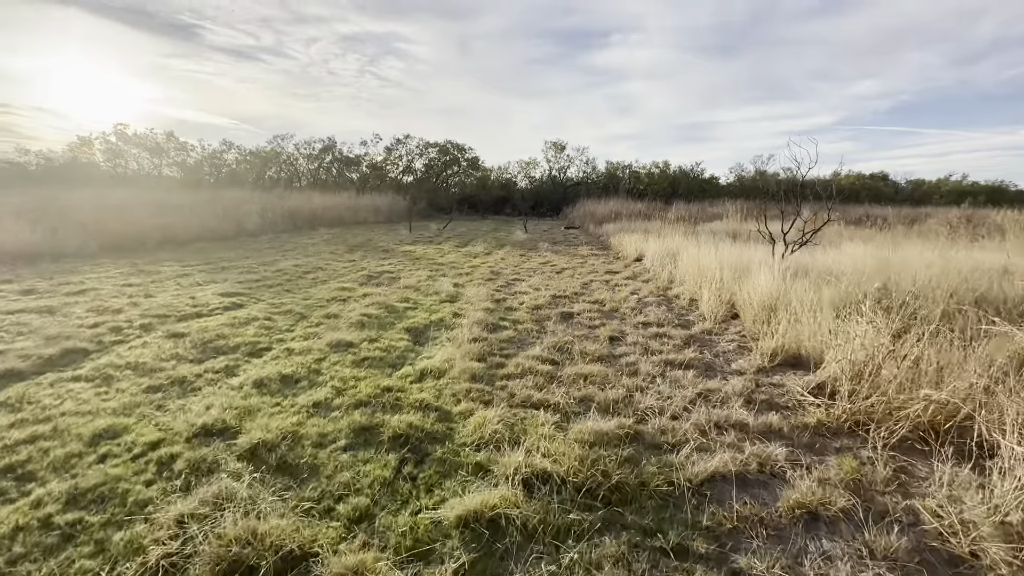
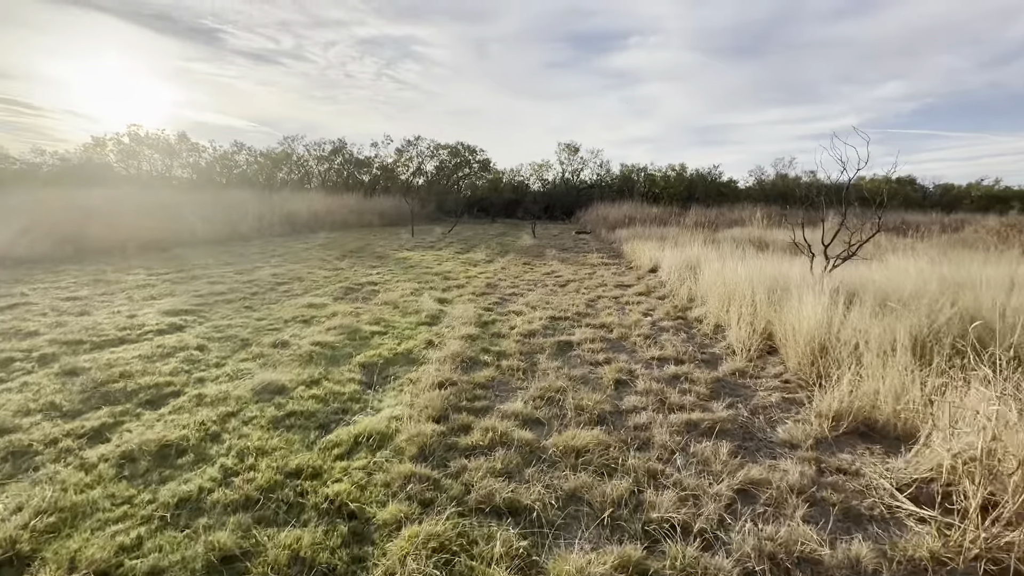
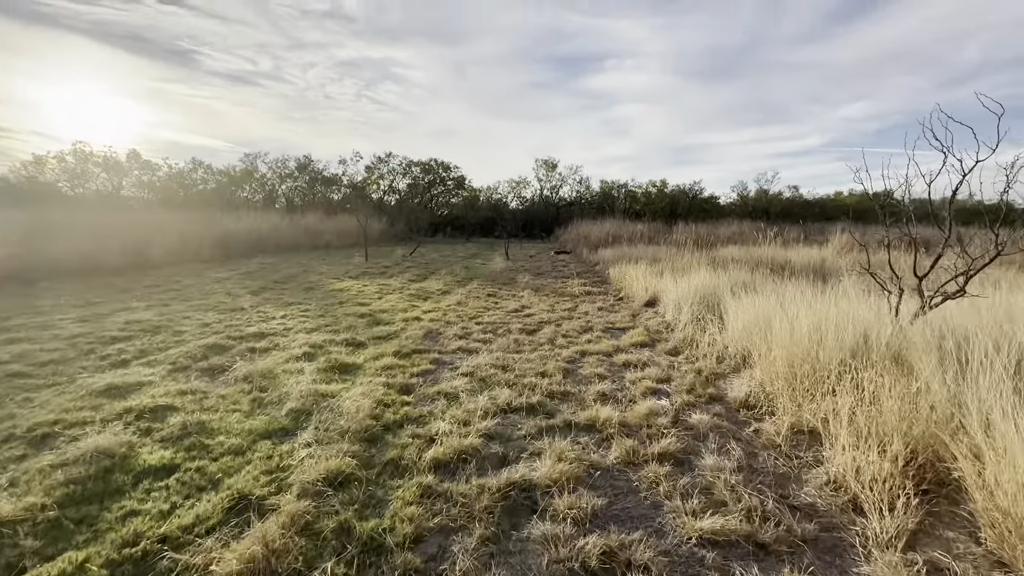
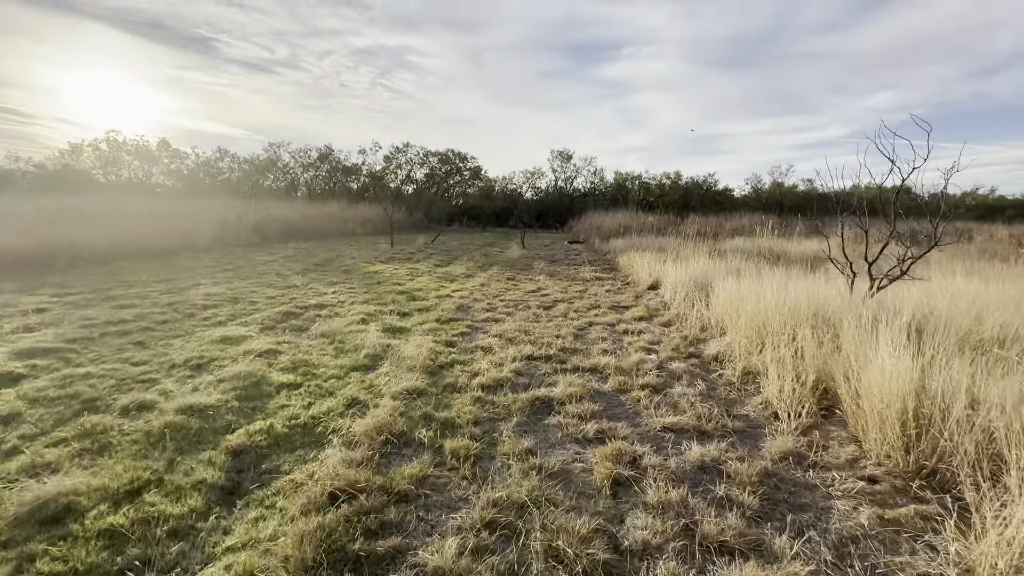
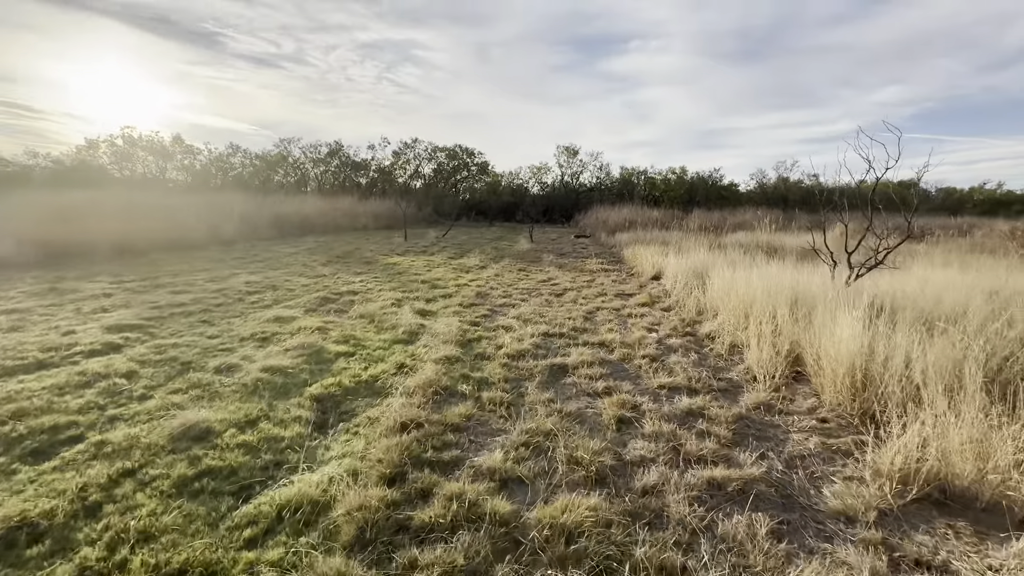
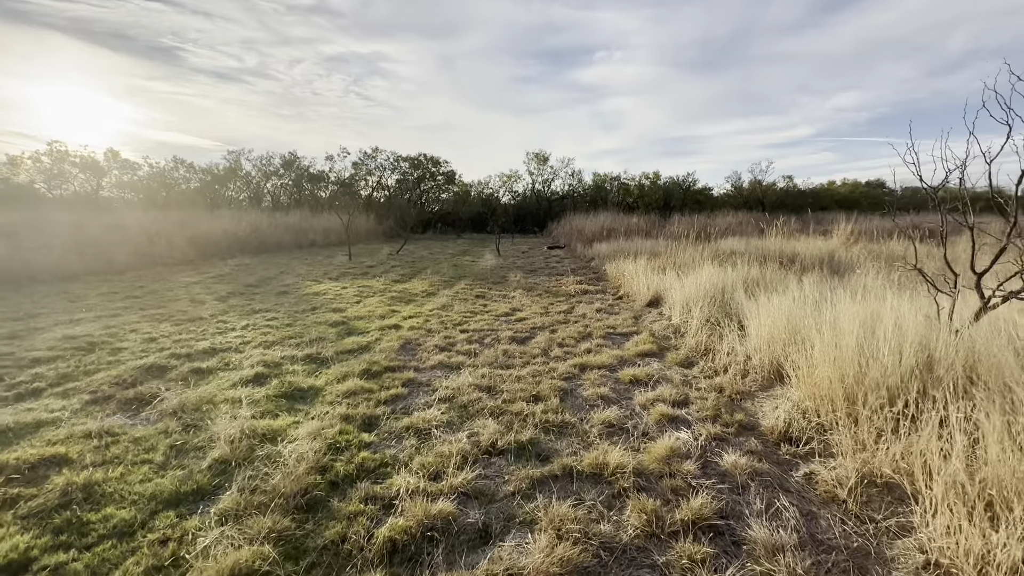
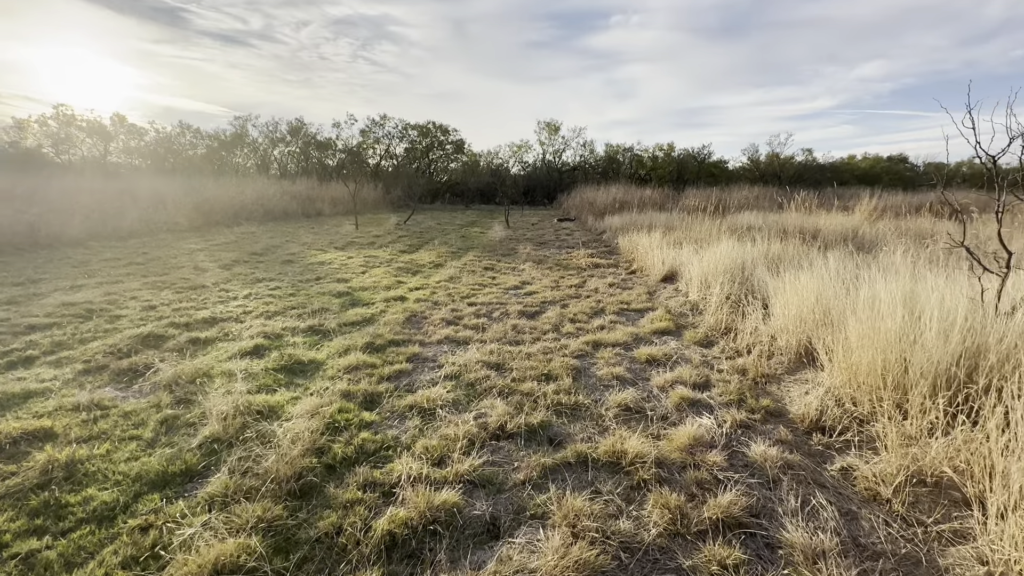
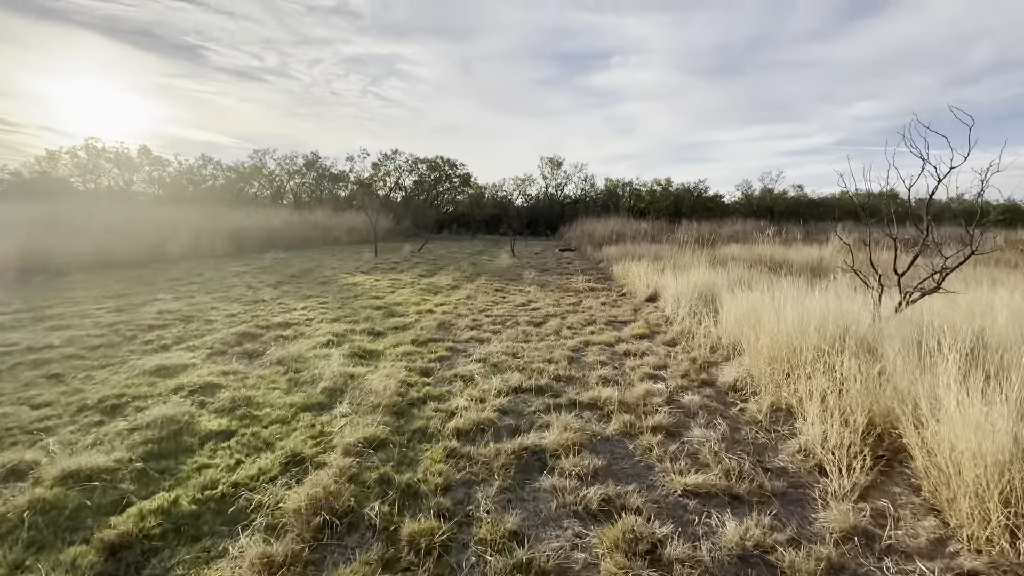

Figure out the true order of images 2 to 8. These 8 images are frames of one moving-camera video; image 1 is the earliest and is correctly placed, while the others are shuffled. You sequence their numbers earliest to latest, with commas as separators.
2, 5, 4, 8, 3, 6, 7
